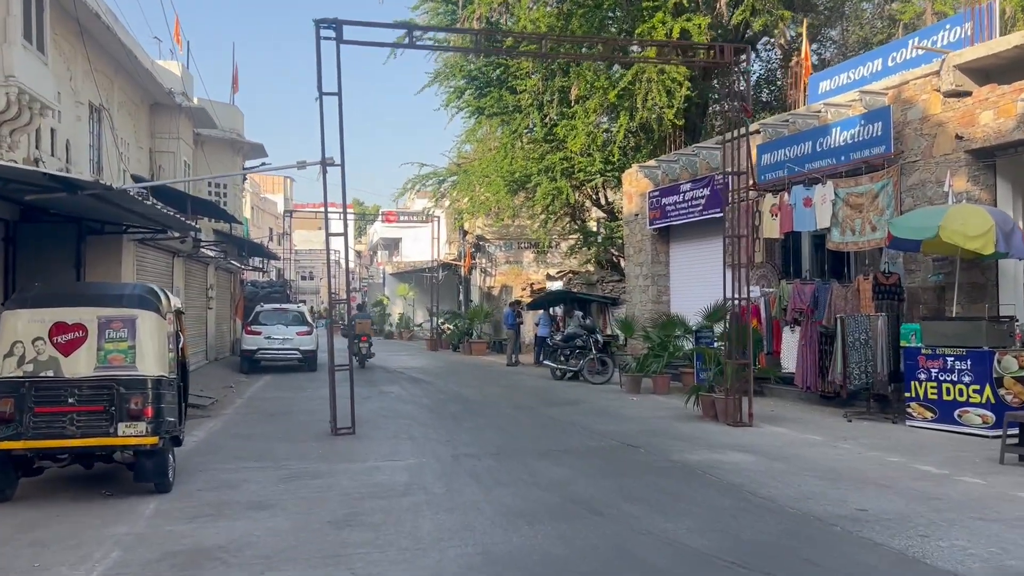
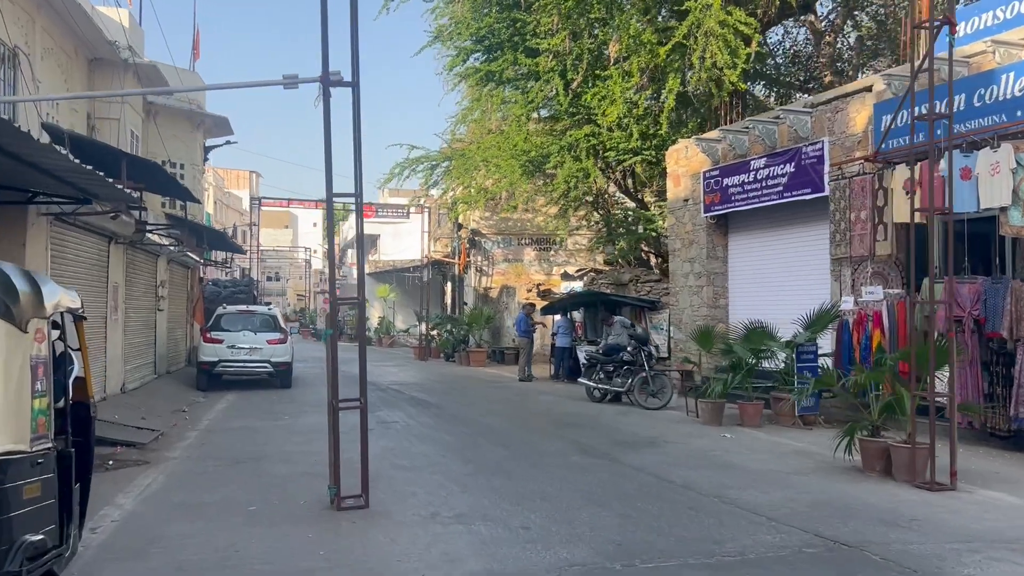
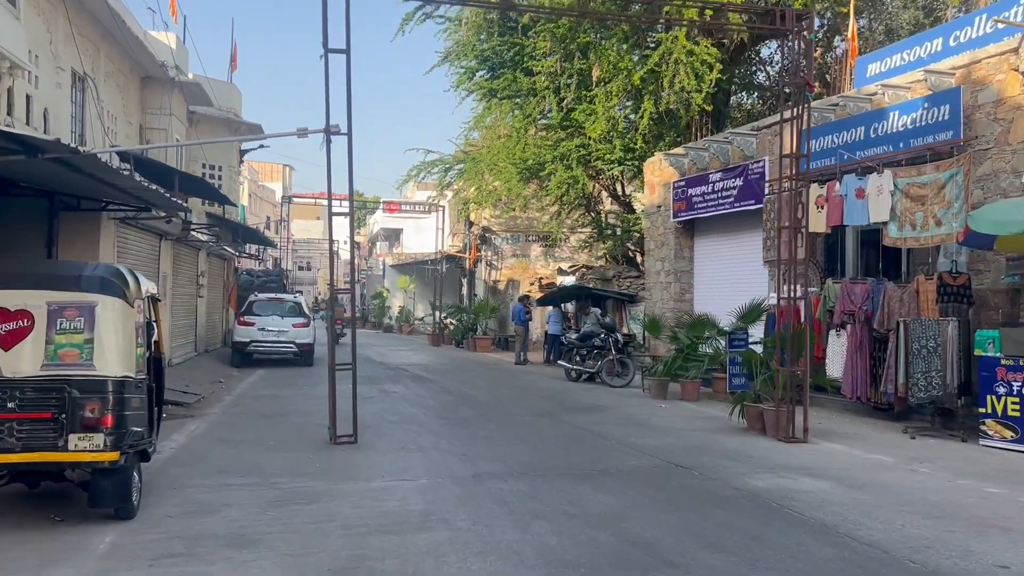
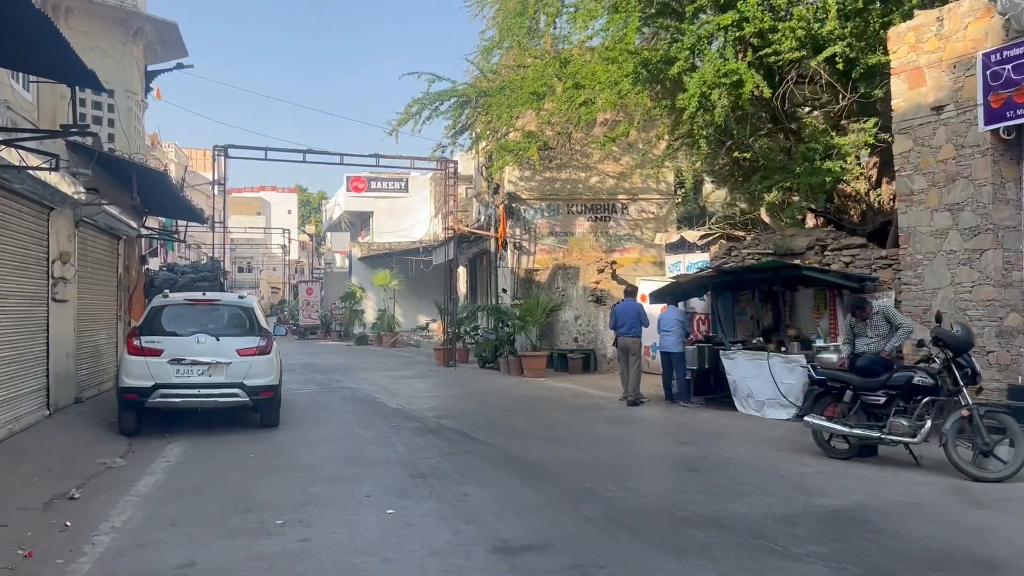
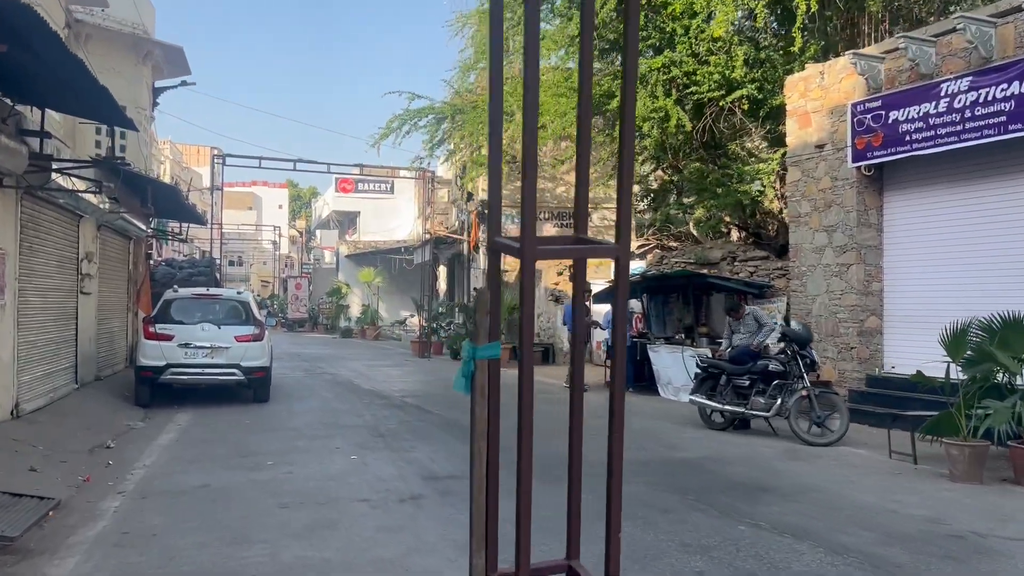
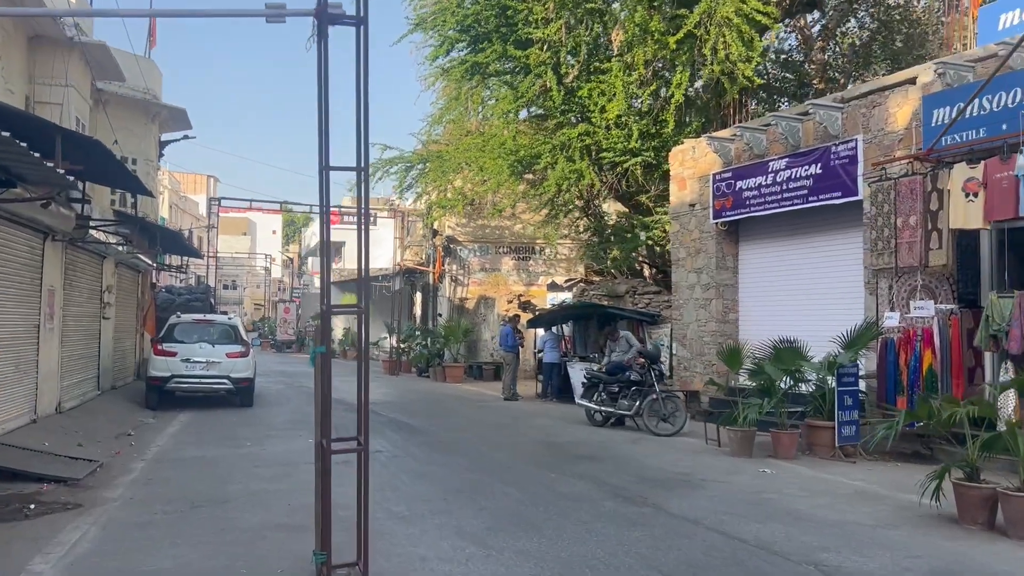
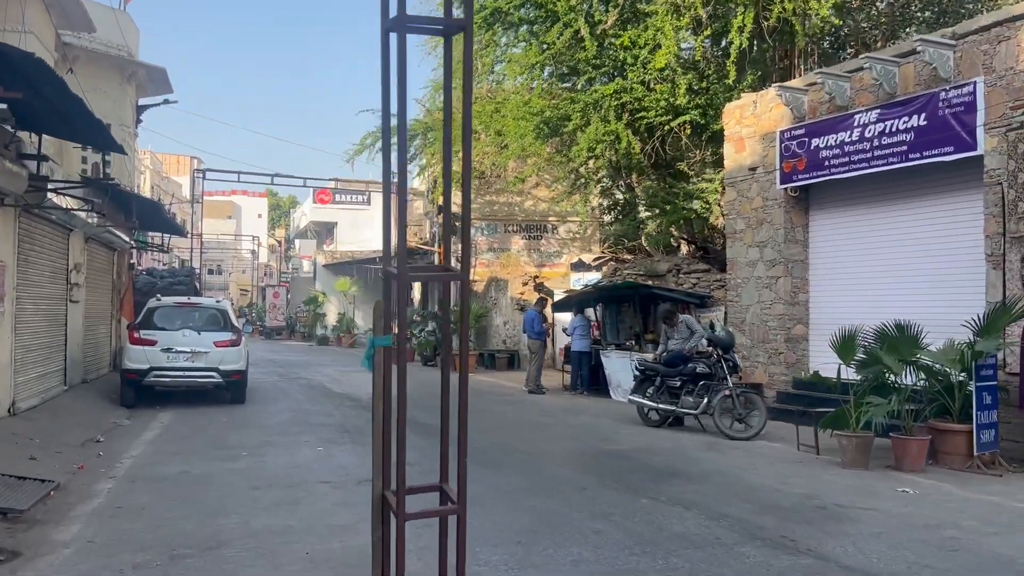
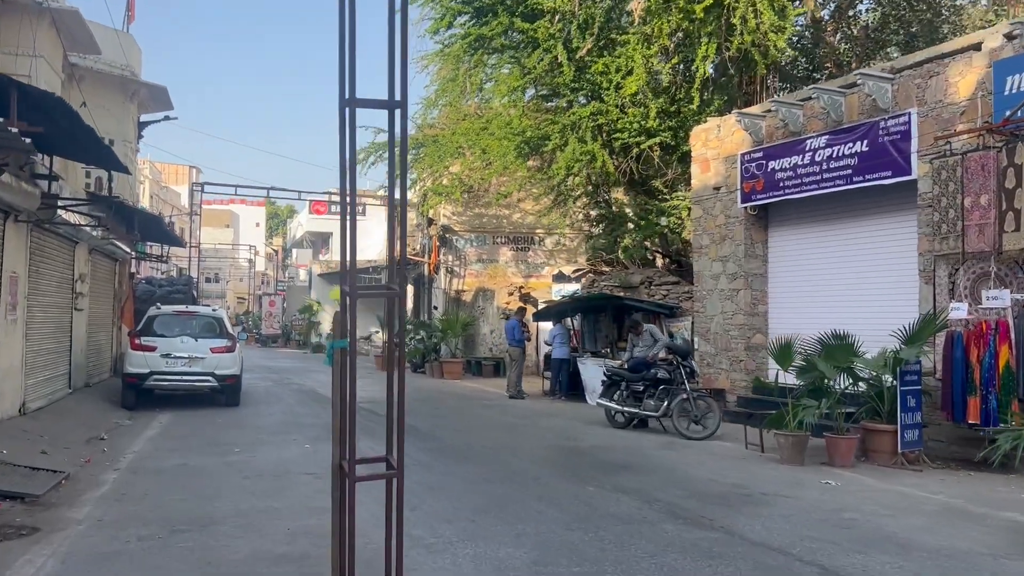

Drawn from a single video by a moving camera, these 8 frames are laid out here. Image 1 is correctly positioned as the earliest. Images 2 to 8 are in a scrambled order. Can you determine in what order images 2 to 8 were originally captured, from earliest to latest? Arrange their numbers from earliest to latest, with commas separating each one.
3, 2, 6, 8, 7, 5, 4
